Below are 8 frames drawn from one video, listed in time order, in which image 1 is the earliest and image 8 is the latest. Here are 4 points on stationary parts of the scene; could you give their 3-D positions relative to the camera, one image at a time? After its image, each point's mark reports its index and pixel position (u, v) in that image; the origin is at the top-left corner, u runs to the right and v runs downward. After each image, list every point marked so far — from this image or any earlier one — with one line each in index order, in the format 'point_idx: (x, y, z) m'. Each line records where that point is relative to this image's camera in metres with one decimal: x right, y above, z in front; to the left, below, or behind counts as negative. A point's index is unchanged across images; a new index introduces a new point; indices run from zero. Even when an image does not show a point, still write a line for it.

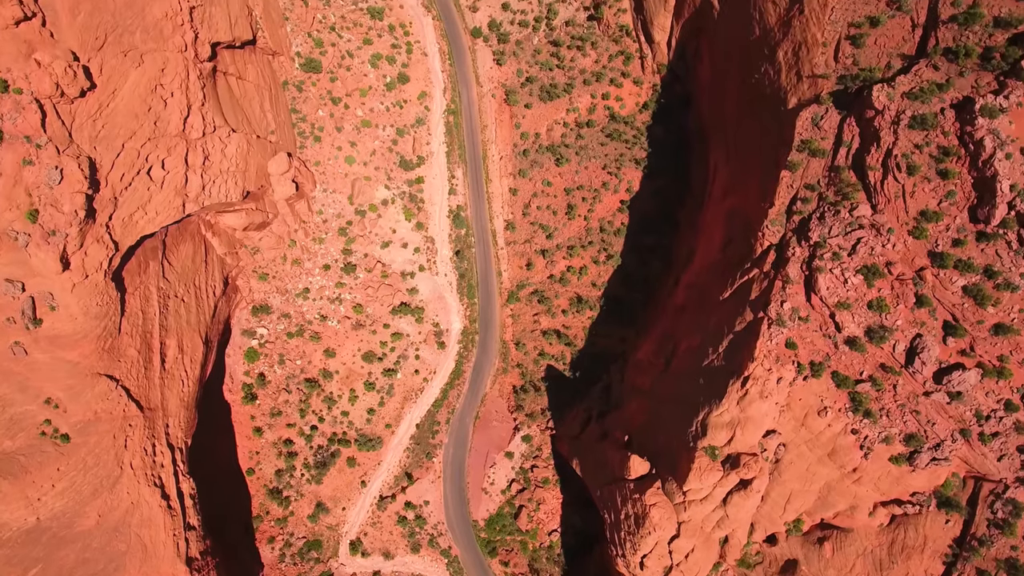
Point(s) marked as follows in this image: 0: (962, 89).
0: (+17.6, +7.8, +19.4) m
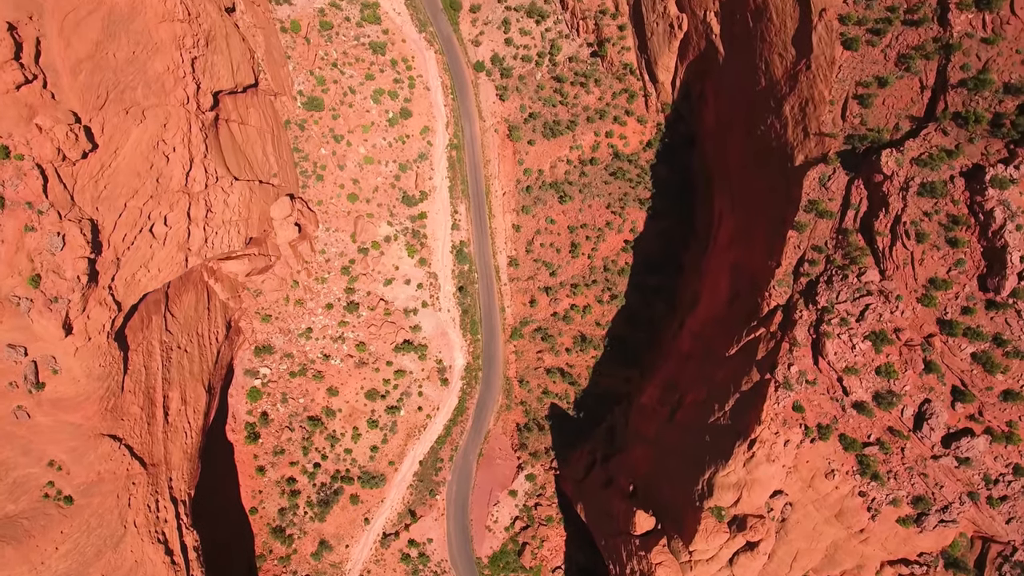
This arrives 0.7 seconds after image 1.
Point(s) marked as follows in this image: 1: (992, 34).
0: (+17.8, +5.1, +19.2) m
1: (+18.9, +10.0, +19.5) m
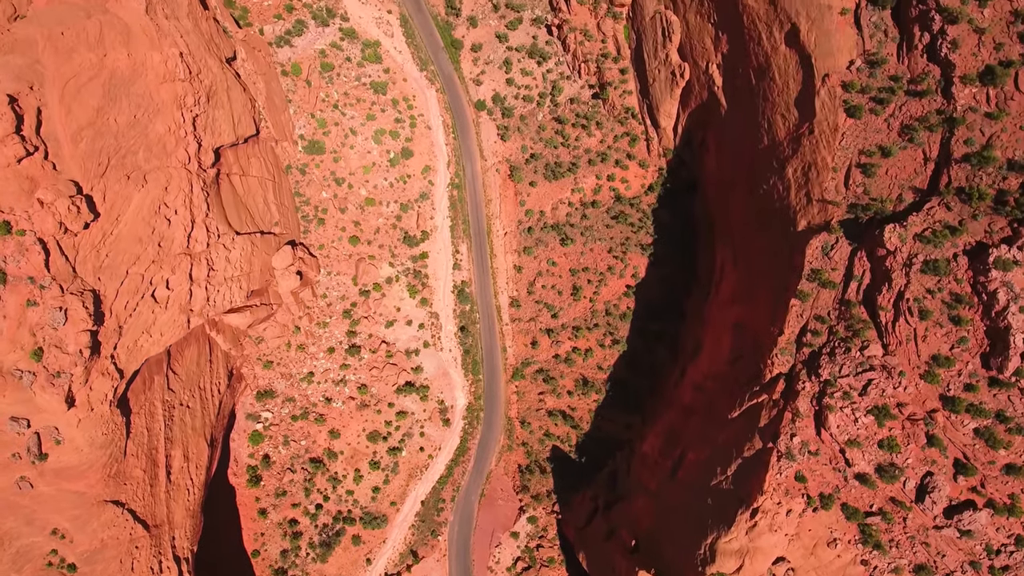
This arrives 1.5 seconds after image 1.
0: (+17.9, +2.1, +19.2) m
1: (+19.0, +7.0, +19.5) m
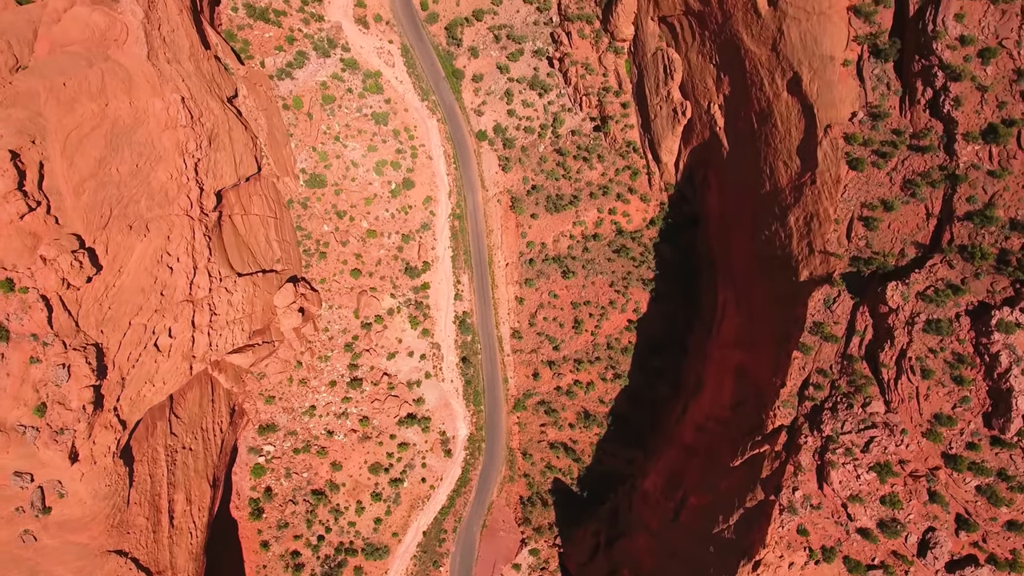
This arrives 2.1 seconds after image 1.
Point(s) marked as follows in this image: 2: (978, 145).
0: (+18.0, -0.2, +19.2) m
1: (+19.1, +4.7, +19.5) m
2: (+18.6, +5.7, +19.7) m
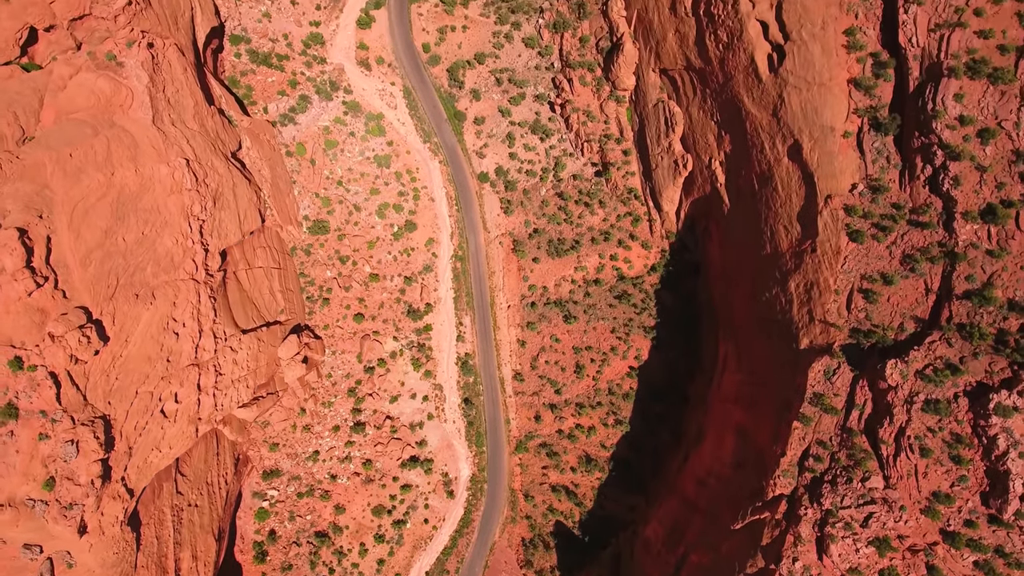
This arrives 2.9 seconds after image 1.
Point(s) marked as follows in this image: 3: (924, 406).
0: (+18.1, -3.3, +19.4) m
1: (+19.2, +1.6, +19.7) m
2: (+18.7, +2.5, +19.9) m
3: (+16.2, -4.6, +19.5) m
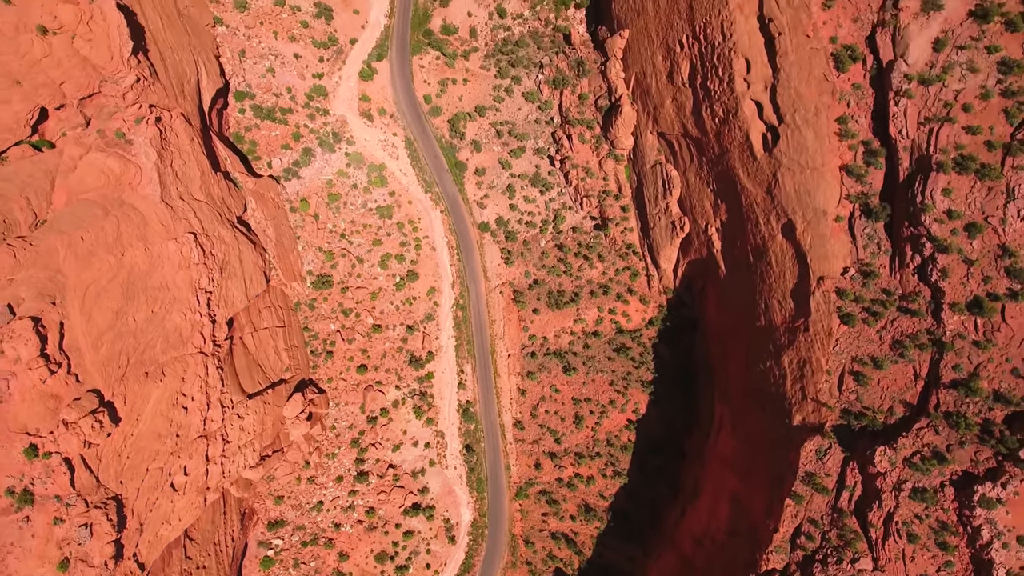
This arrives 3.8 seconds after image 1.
0: (+18.2, -7.0, +20.0) m
1: (+19.3, -2.1, +20.3) m
2: (+18.7, -1.1, +20.5) m
3: (+16.2, -8.3, +20.2) m
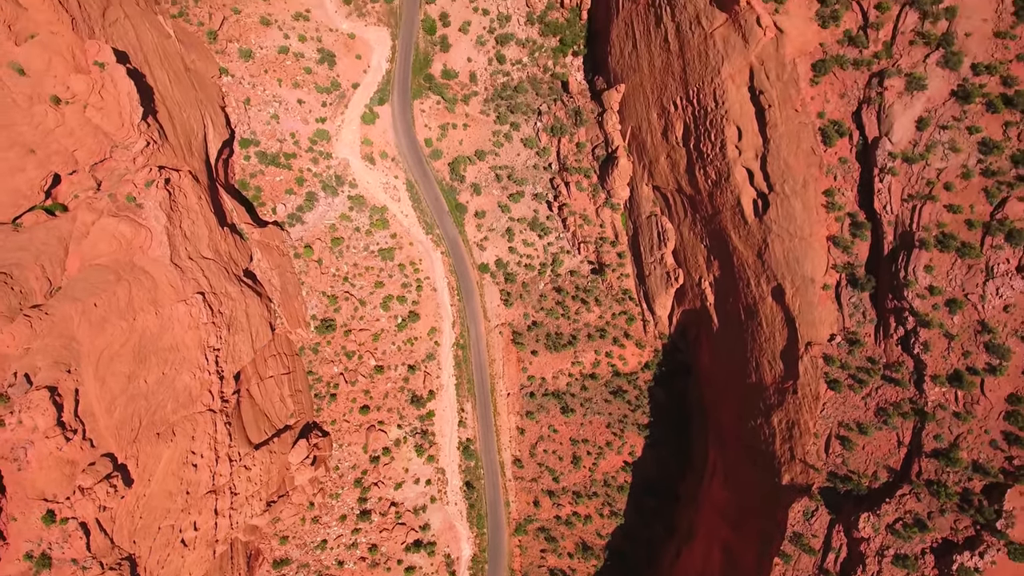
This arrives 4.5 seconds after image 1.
0: (+18.1, -10.1, +20.9) m
1: (+19.2, -5.2, +21.1) m
2: (+18.6, -4.3, +21.3) m
3: (+16.2, -11.5, +21.0) m
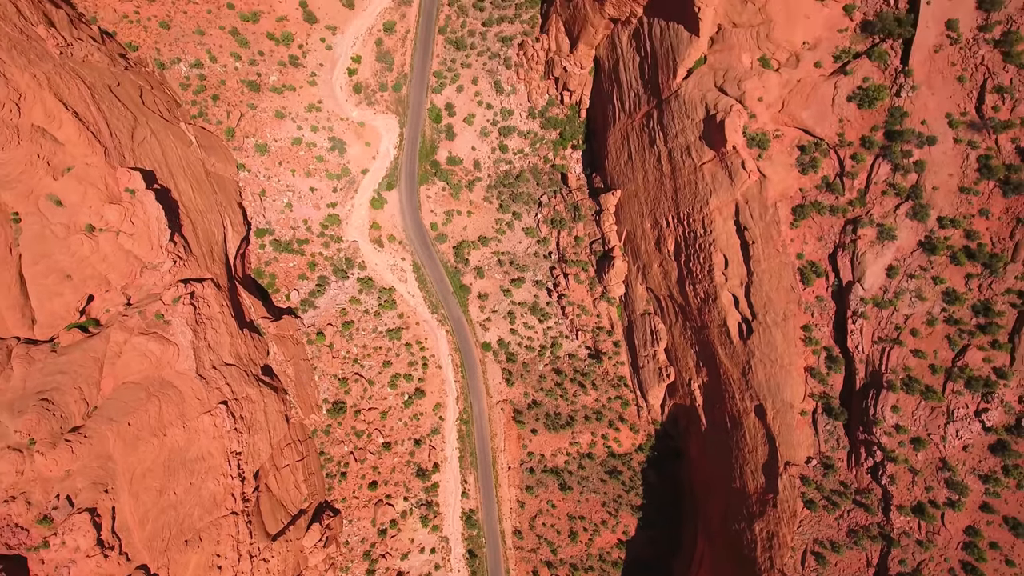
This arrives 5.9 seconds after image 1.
0: (+18.2, -16.6, +22.9) m
1: (+19.3, -11.7, +23.1) m
2: (+18.7, -10.8, +23.4) m
3: (+16.2, -18.0, +23.1) m
